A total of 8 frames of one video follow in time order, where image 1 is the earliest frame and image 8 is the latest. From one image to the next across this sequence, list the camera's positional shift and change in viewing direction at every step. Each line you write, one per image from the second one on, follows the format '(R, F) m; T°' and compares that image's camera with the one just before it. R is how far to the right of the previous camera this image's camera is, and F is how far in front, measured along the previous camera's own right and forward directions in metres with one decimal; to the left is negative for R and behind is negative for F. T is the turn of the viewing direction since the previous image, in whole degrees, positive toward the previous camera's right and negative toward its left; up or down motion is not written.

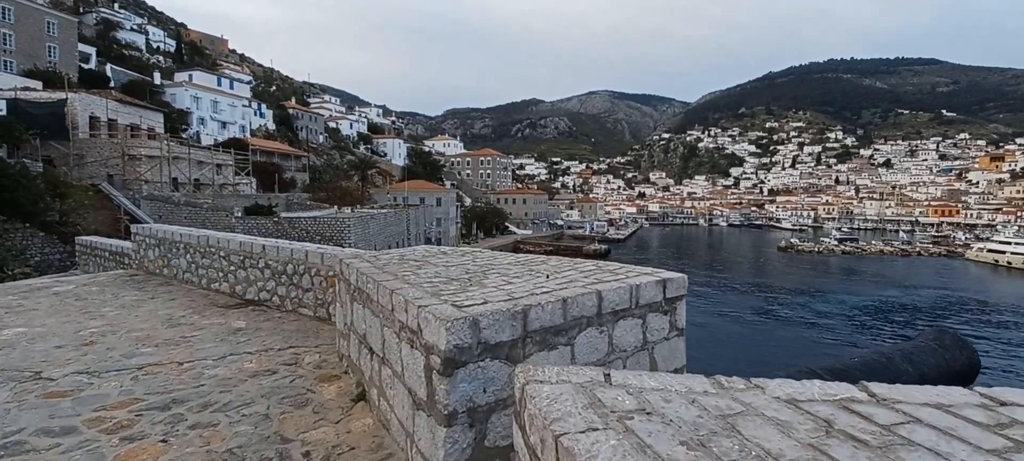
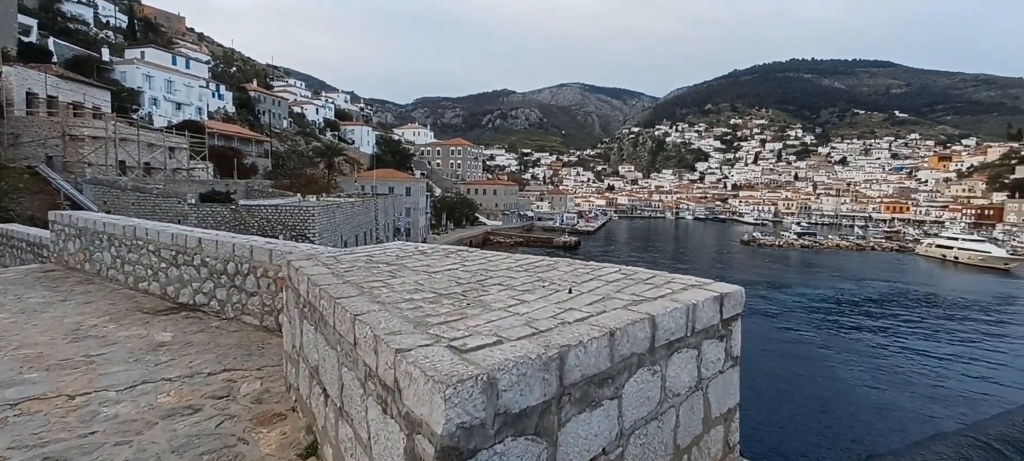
(-0.2, +0.8) m; +4°
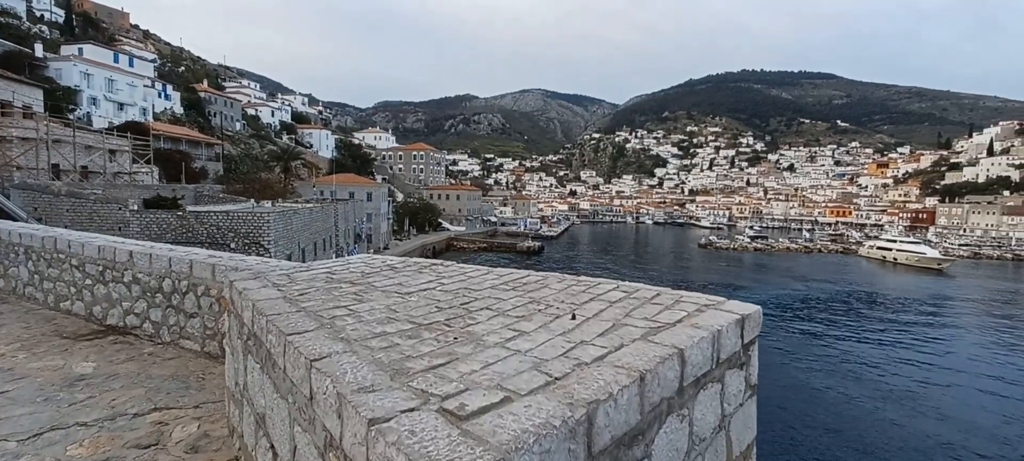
(-0.1, +0.4) m; +4°
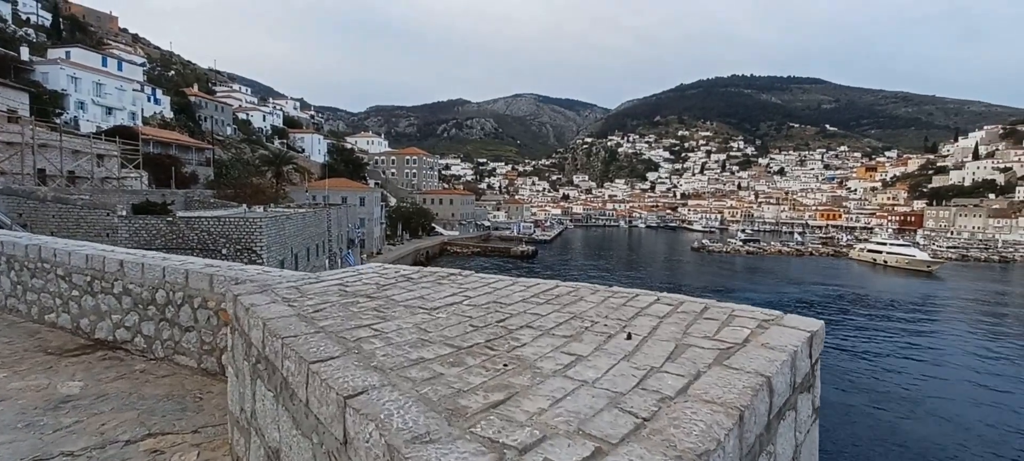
(-0.2, +0.2) m; +1°
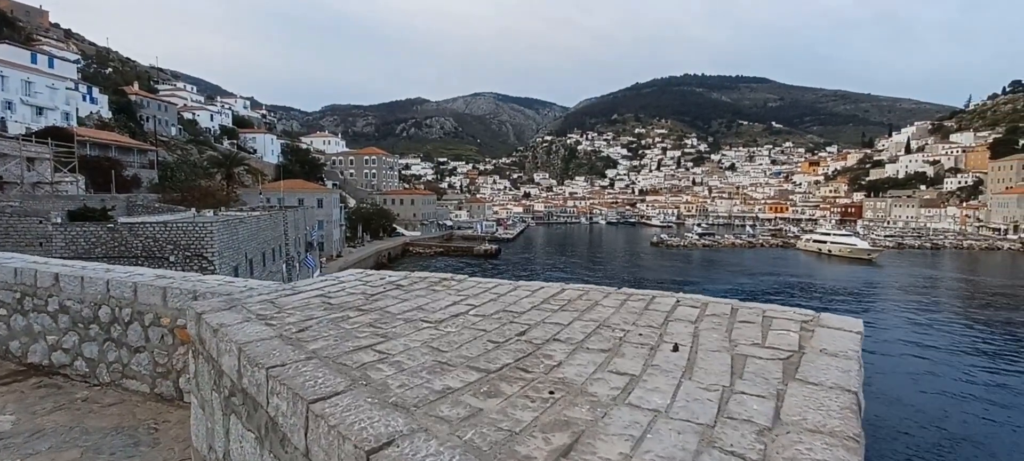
(-0.2, +0.3) m; +4°
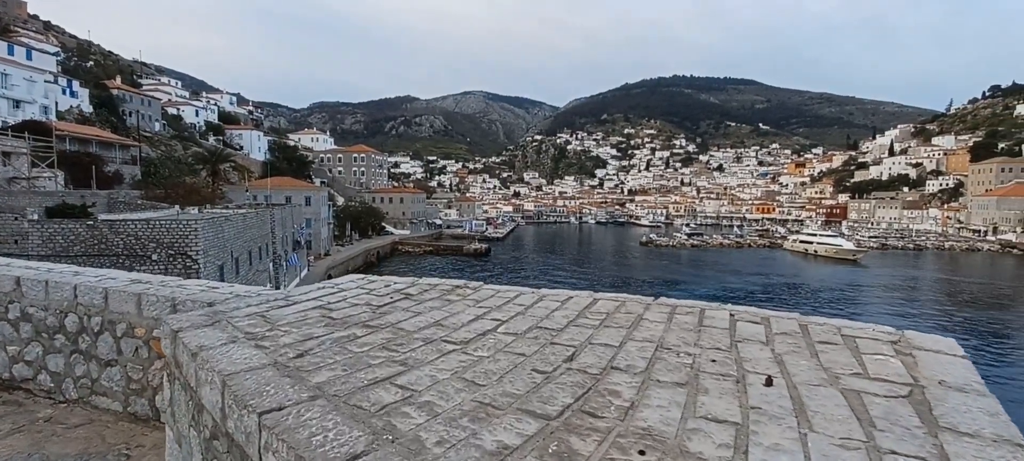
(-0.2, +0.3) m; +1°
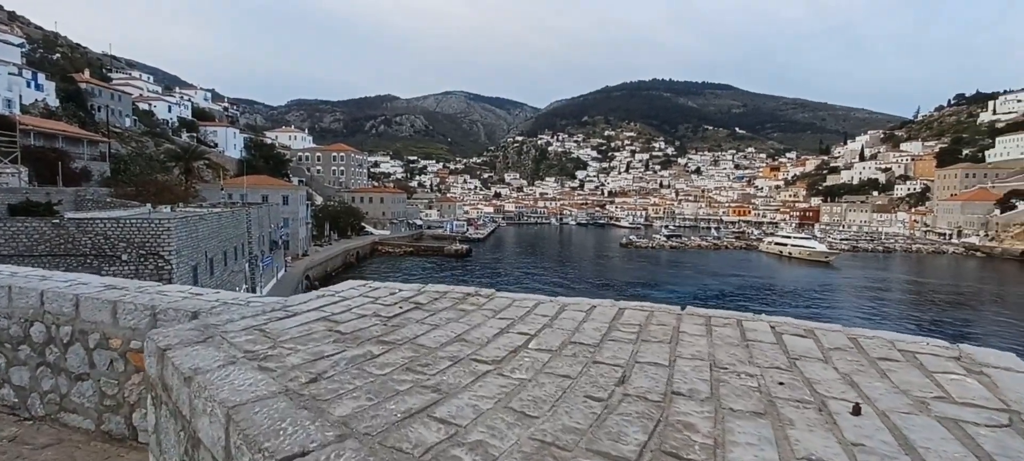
(-0.2, +0.2) m; +2°
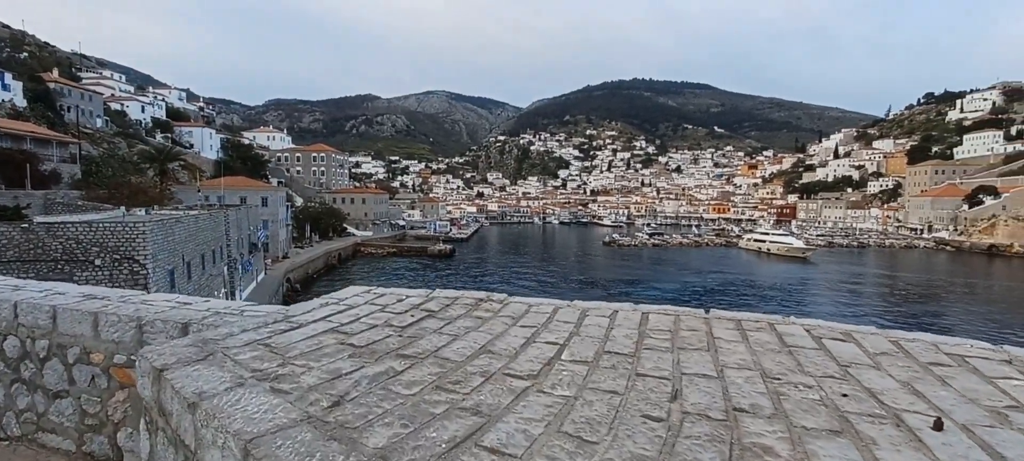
(-0.1, +0.1) m; +2°
